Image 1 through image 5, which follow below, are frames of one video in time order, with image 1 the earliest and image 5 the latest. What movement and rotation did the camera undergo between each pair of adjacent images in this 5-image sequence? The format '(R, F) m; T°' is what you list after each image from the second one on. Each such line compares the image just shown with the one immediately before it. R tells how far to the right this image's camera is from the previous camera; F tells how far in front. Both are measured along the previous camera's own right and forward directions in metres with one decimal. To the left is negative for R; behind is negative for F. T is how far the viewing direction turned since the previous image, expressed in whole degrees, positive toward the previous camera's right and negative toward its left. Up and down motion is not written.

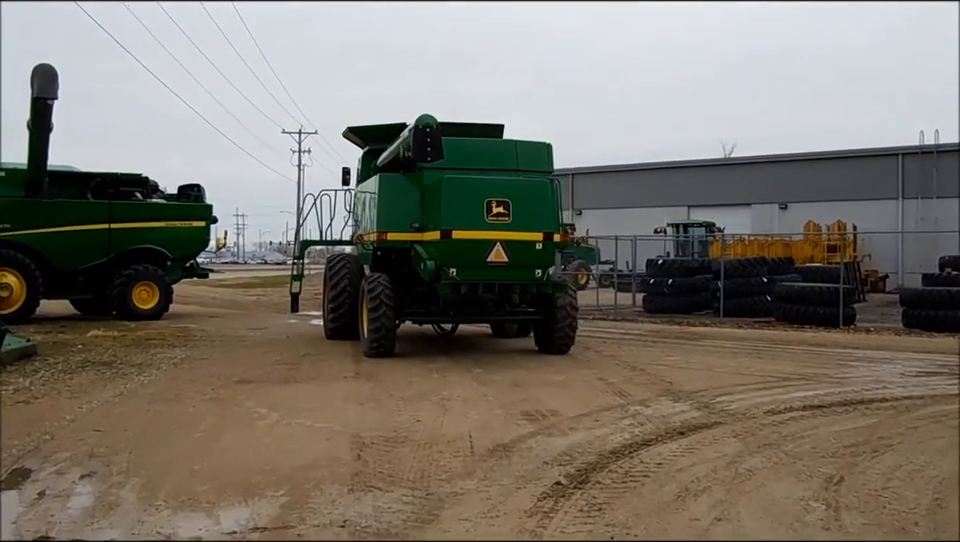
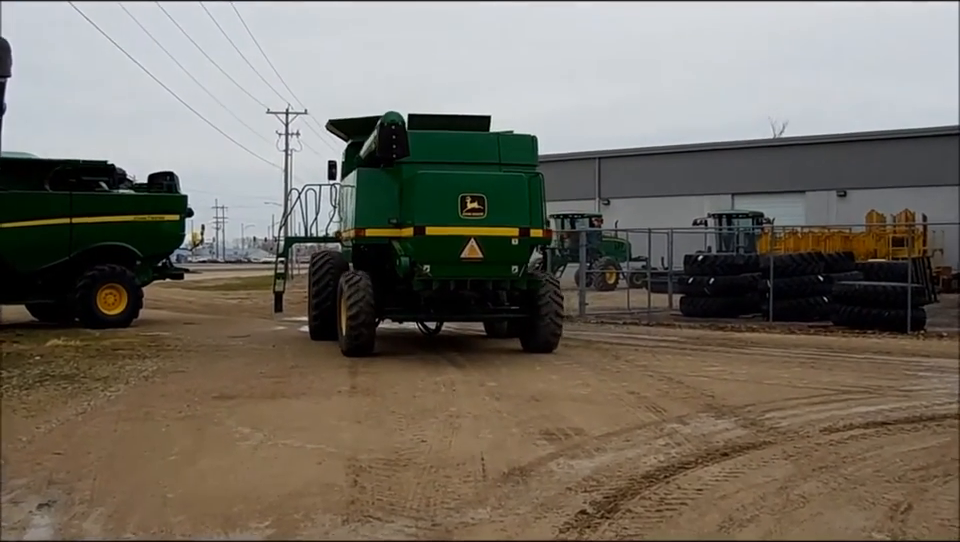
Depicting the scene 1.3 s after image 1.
(0.0, +1.6) m; 0°
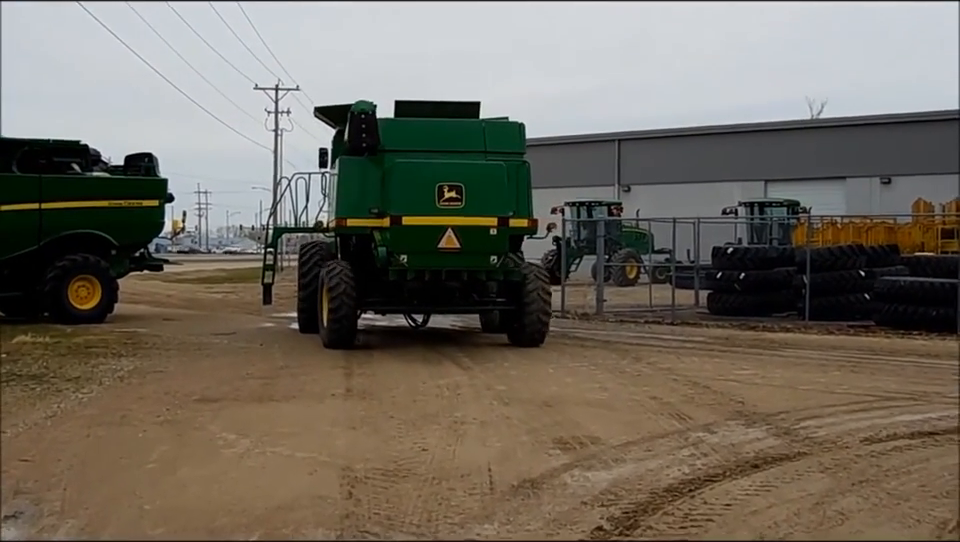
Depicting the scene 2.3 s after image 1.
(-0.1, +1.0) m; 0°
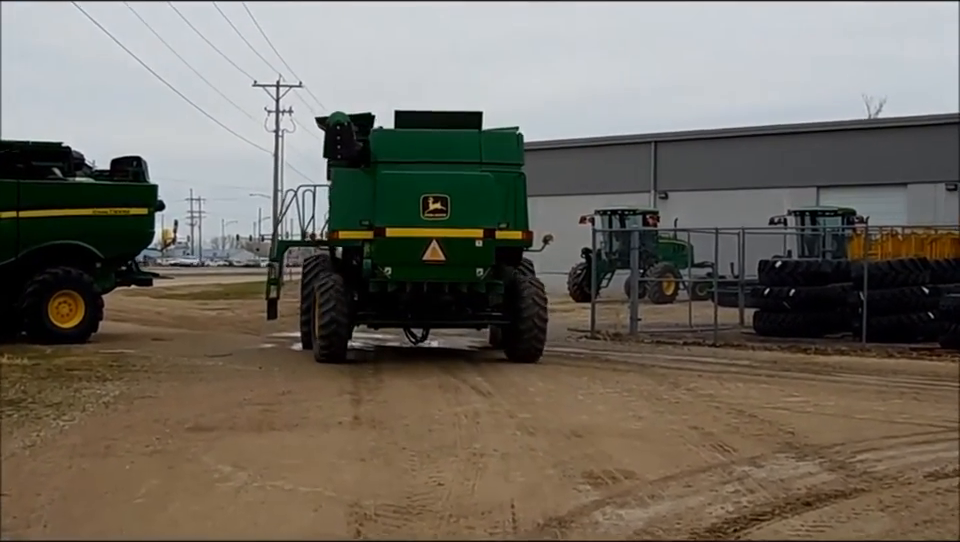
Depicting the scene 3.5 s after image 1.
(-0.1, +1.0) m; 0°
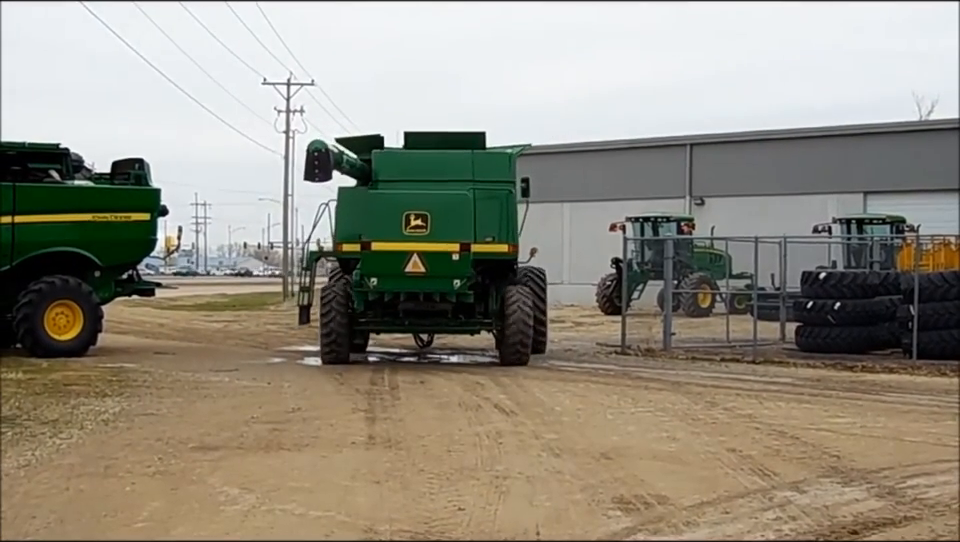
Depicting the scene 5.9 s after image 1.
(-0.1, +0.6) m; 0°
